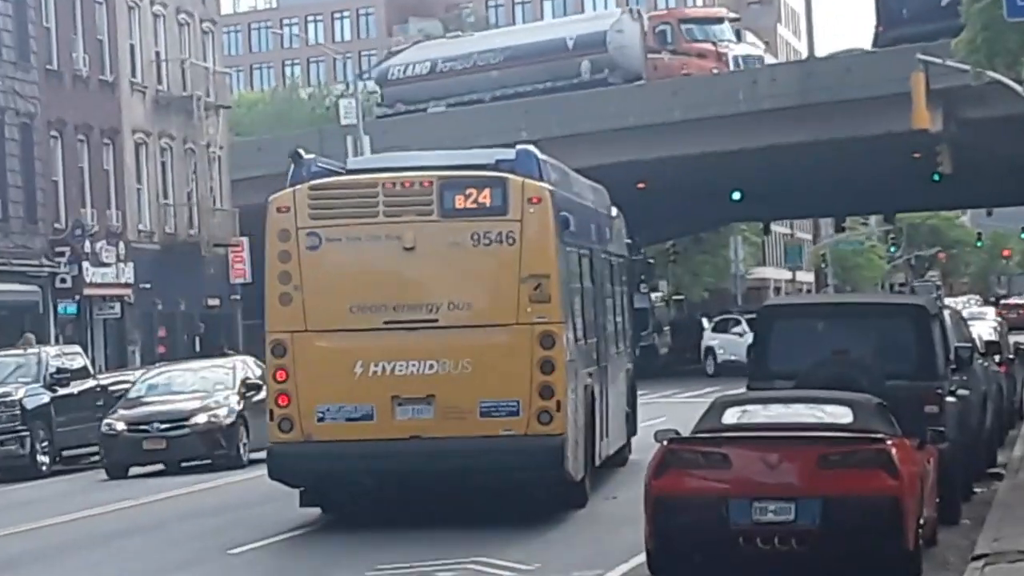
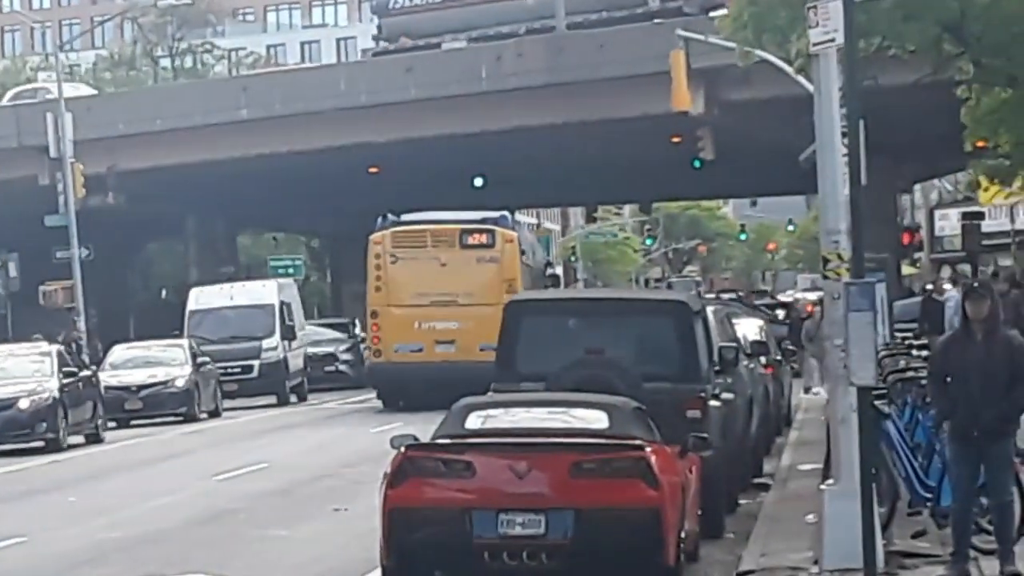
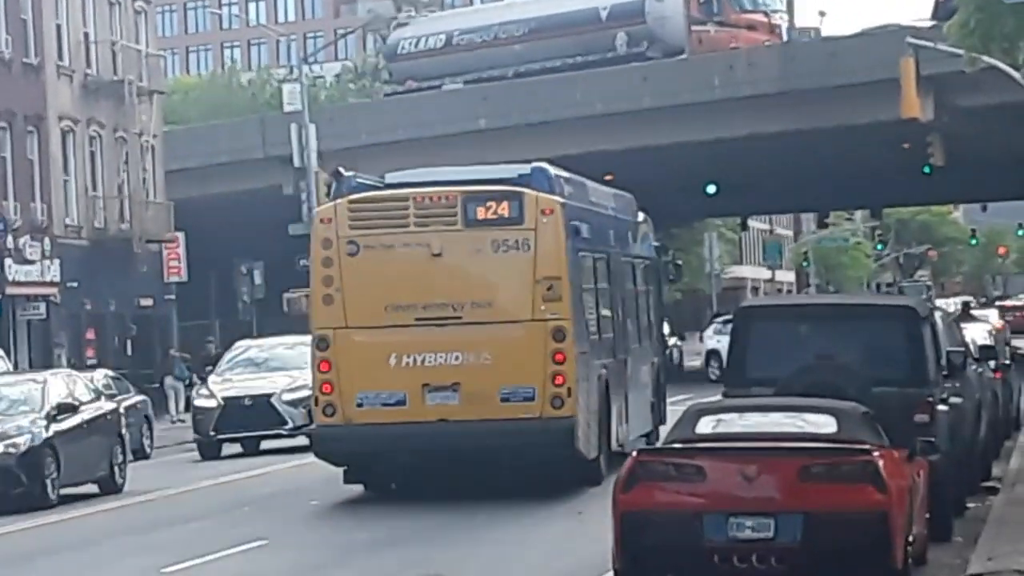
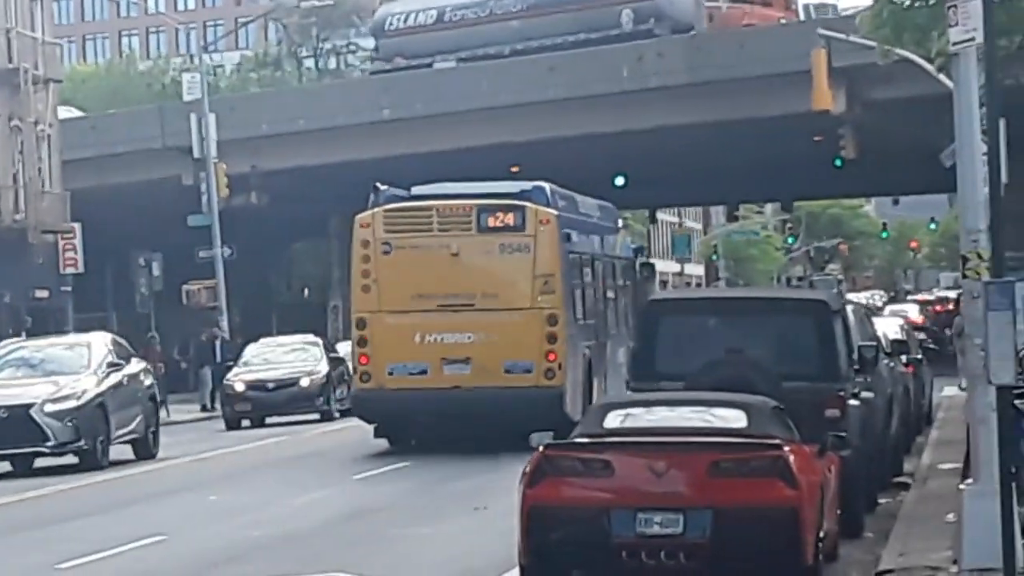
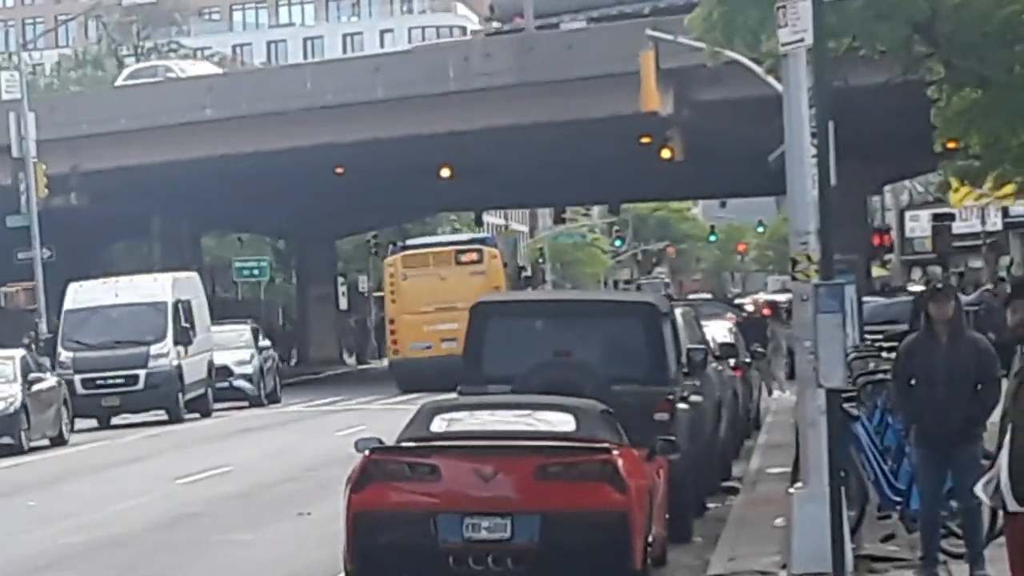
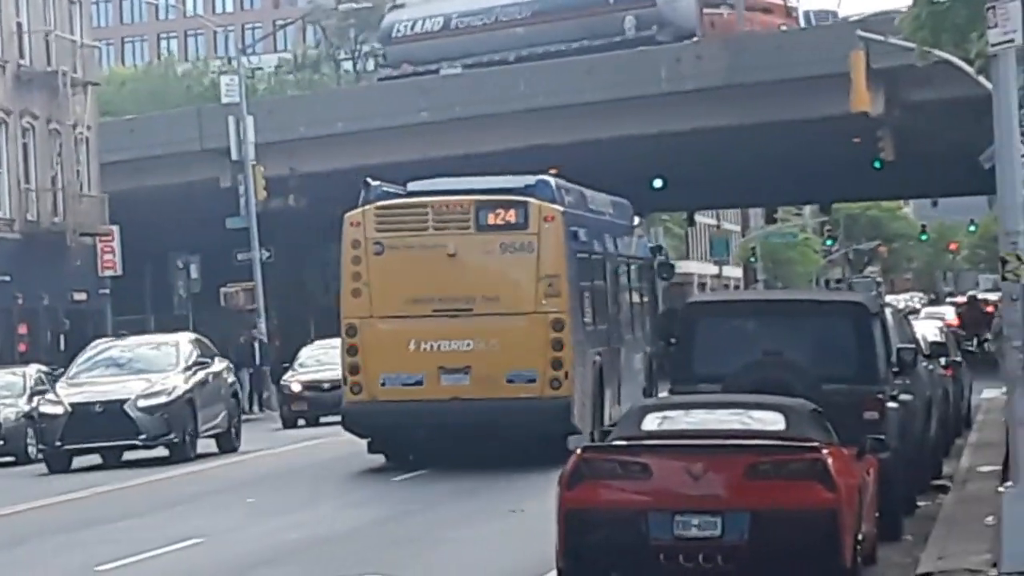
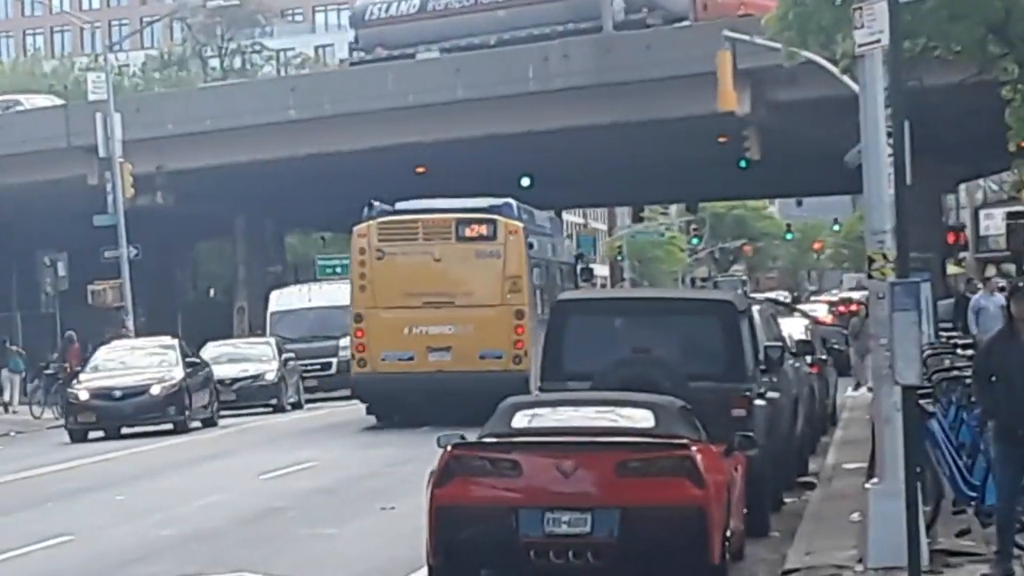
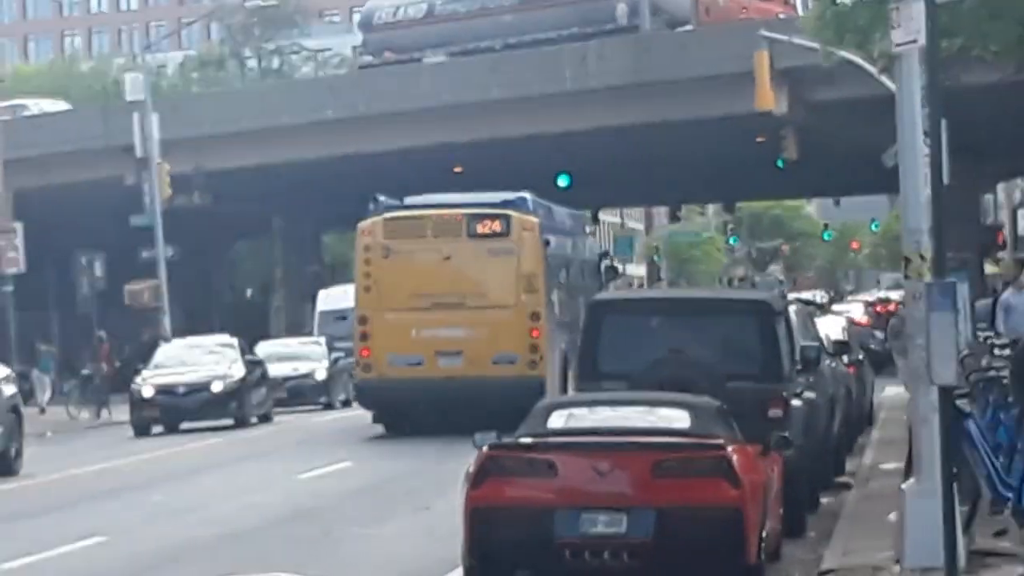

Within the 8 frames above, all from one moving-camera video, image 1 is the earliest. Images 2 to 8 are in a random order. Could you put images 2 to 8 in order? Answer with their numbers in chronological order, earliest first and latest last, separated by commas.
3, 6, 4, 8, 7, 2, 5
